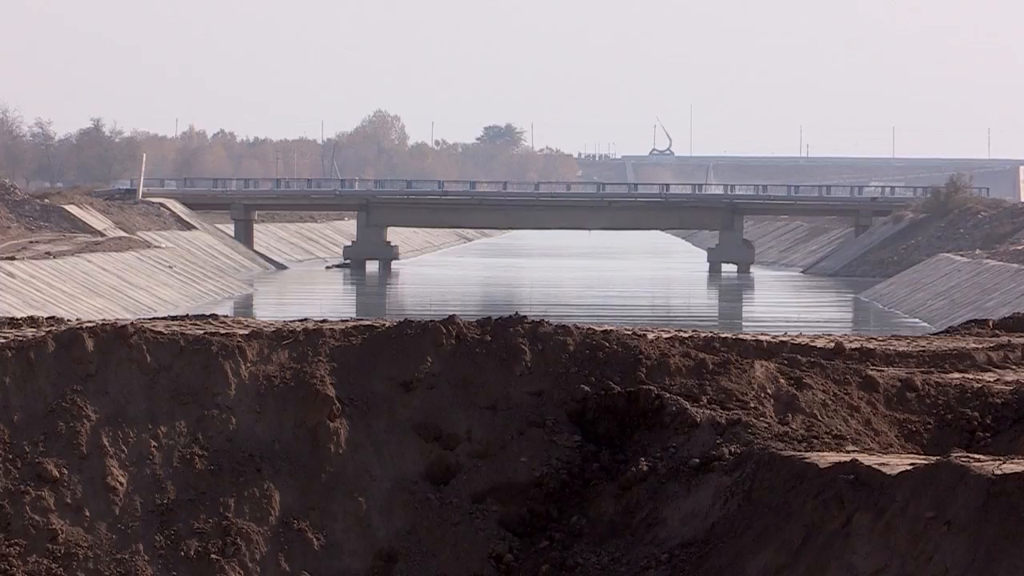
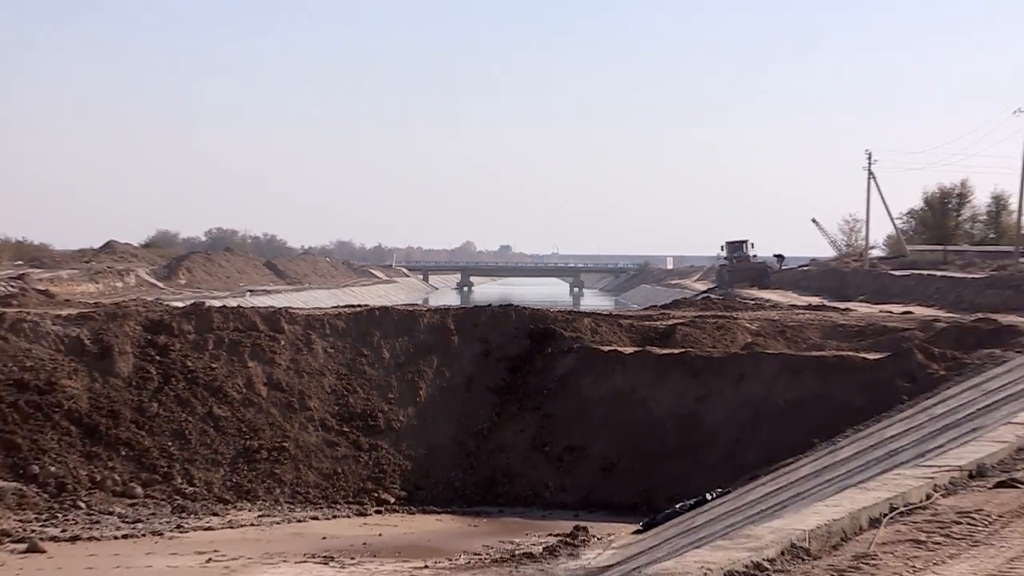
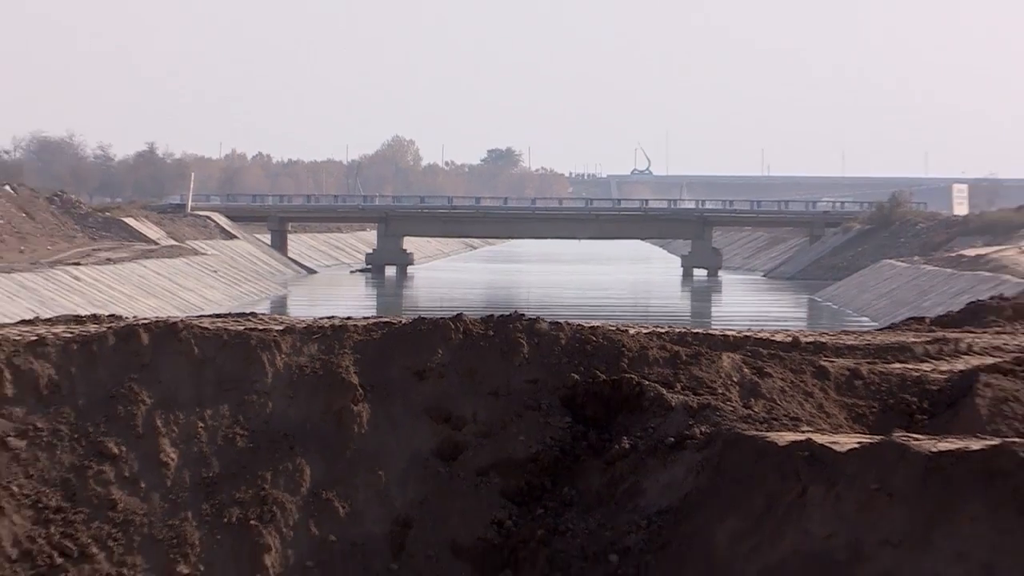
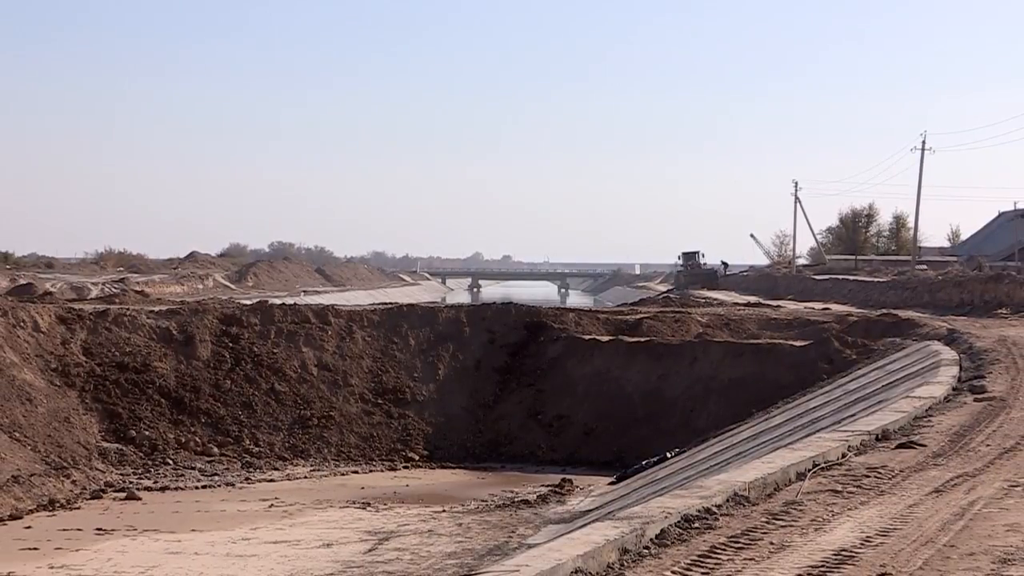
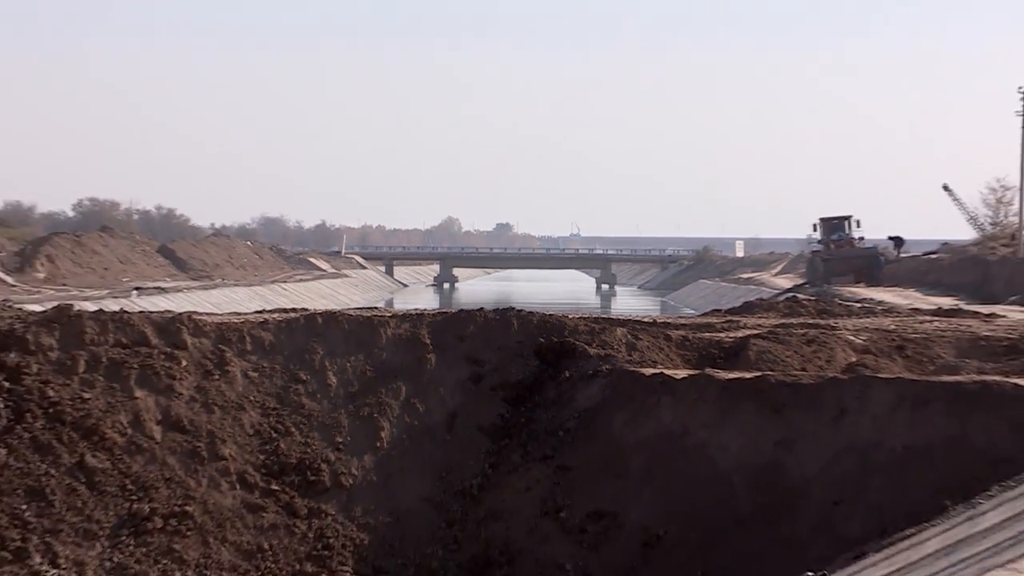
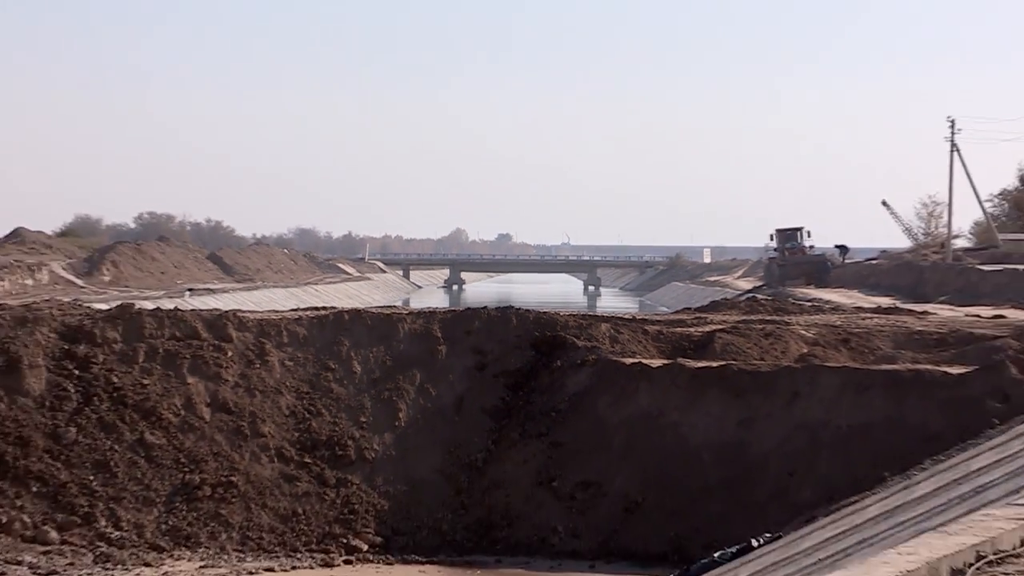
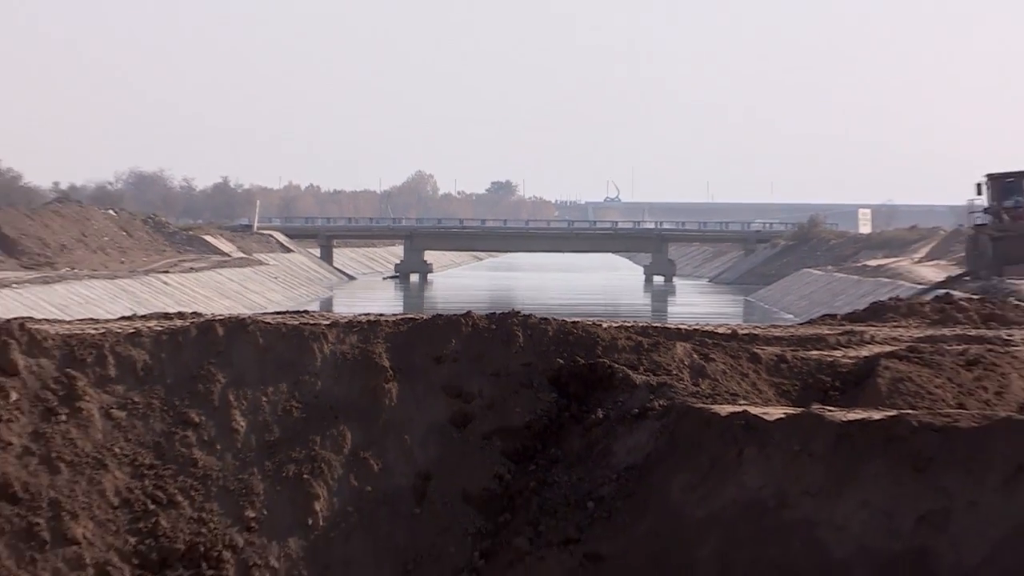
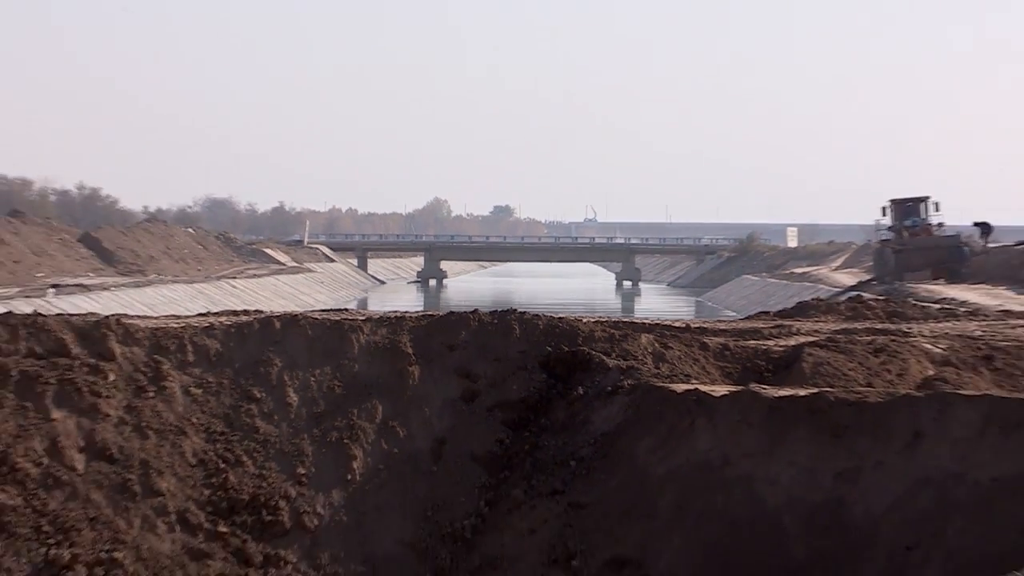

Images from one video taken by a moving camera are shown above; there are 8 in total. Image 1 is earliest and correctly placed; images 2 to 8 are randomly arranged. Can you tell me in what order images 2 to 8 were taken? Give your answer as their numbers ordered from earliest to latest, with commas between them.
3, 7, 8, 5, 6, 2, 4
